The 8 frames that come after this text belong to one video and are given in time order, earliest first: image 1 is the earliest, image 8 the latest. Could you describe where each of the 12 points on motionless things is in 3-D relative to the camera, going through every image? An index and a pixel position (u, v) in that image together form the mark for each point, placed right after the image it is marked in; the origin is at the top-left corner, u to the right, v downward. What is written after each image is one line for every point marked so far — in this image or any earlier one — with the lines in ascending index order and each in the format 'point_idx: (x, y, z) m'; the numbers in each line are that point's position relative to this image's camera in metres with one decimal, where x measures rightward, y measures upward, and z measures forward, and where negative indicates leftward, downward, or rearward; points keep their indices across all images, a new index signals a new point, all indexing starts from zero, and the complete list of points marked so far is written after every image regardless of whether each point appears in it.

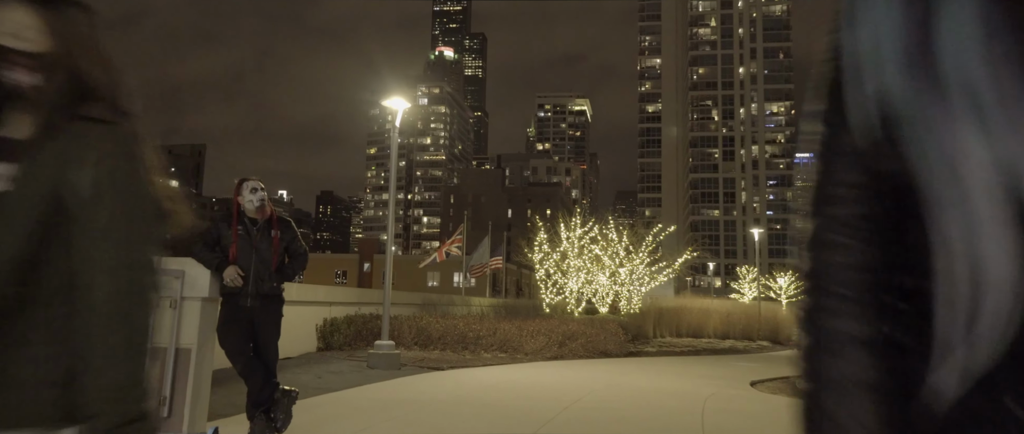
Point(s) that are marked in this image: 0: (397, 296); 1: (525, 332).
0: (-2.9, -2.0, +18.3) m
1: (+0.3, -2.6, +16.1) m
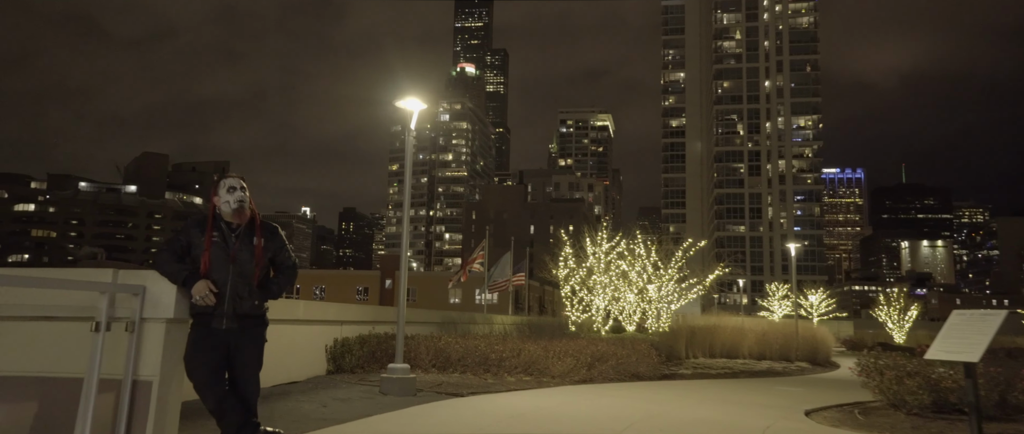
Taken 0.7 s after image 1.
0: (-2.3, -2.3, +17.3) m
1: (+0.8, -2.8, +14.9) m
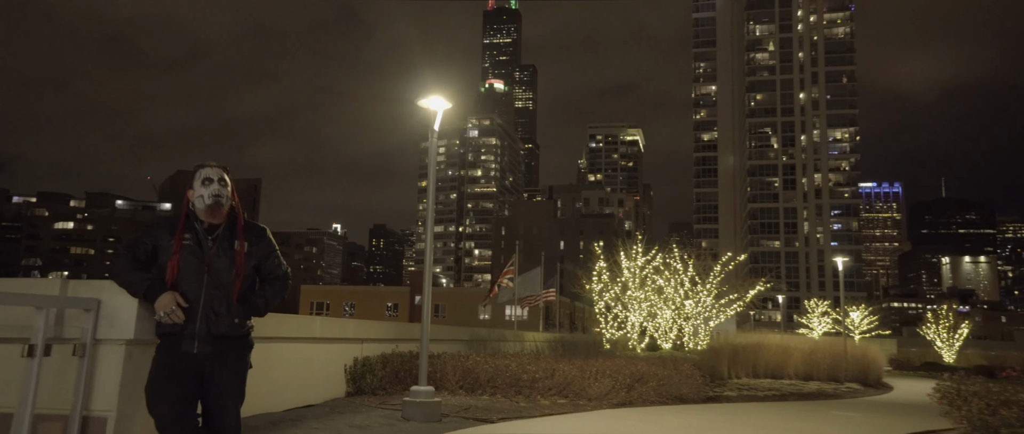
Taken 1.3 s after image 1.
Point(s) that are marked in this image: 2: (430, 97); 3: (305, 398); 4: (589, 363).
0: (-1.6, -2.5, +16.3) m
1: (+1.5, -3.0, +13.9) m
2: (-1.1, +1.6, +9.8) m
3: (-2.9, -2.6, +10.2) m
4: (+1.6, -3.1, +15.4) m
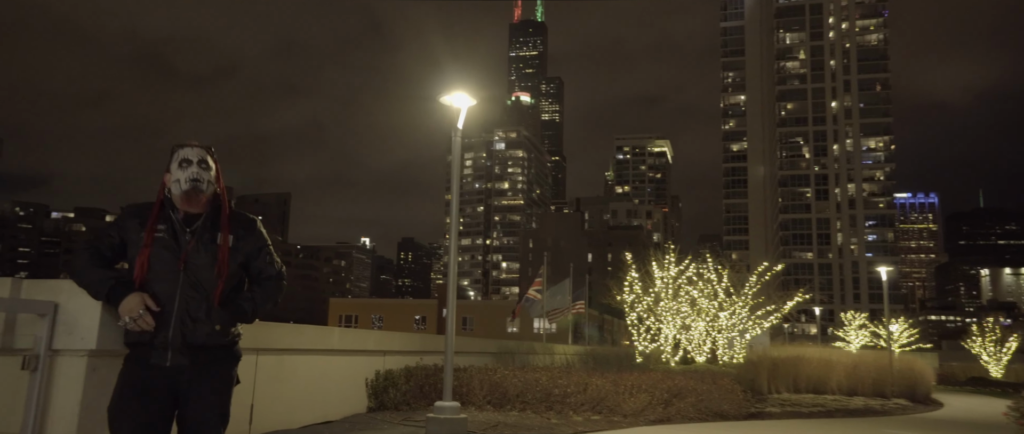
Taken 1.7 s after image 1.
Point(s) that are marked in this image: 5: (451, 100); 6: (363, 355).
0: (-0.9, -2.7, +15.7) m
1: (+2.0, -3.1, +13.1) m
2: (-0.8, +1.6, +9.2) m
3: (-2.5, -2.6, +9.6) m
4: (+2.2, -3.2, +14.7) m
5: (-0.8, +1.5, +9.3) m
6: (-2.2, -2.1, +10.7) m
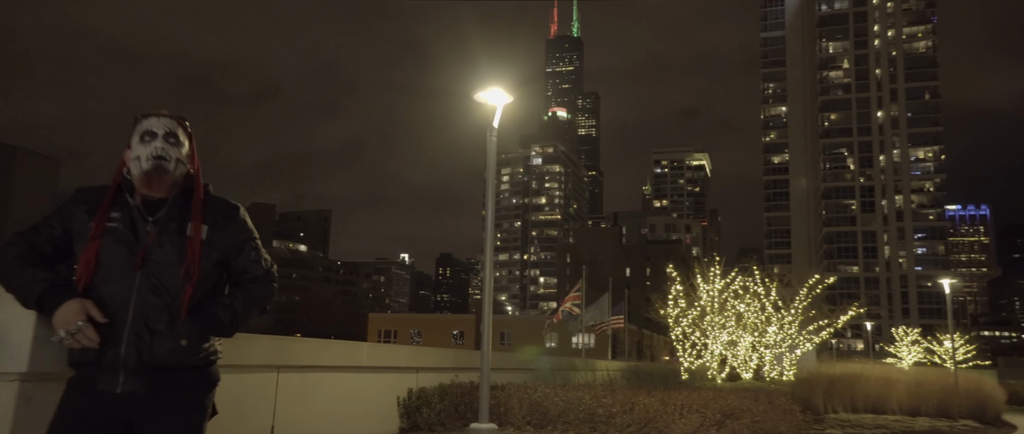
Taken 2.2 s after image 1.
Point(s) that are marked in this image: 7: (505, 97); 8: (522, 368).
0: (-0.1, -2.9, +14.9) m
1: (+2.7, -3.3, +12.2) m
2: (-0.3, +1.5, +8.6) m
3: (-2.0, -2.7, +9.0) m
4: (+3.0, -3.4, +13.7) m
5: (-0.3, +1.4, +8.6) m
6: (-1.6, -2.2, +10.1) m
7: (-0.1, +1.4, +8.7) m
8: (+0.2, -3.3, +15.6) m
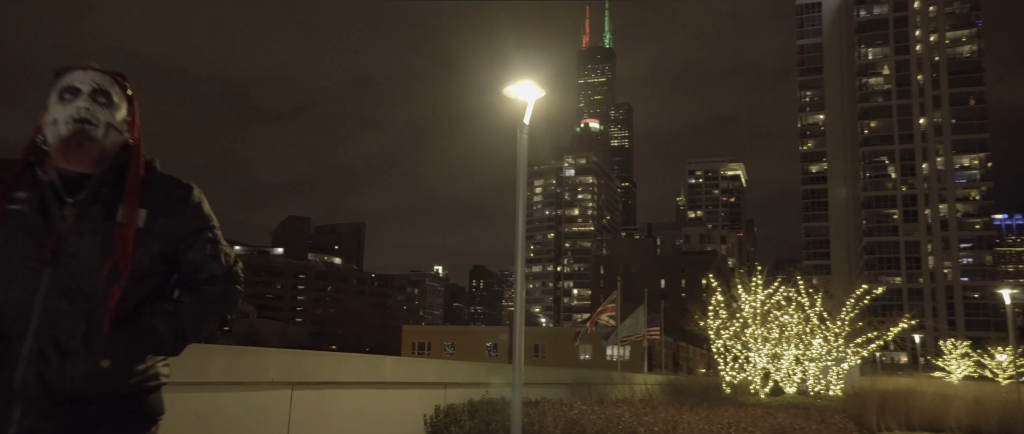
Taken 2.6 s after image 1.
0: (+0.6, -3.1, +14.2) m
1: (+3.2, -3.3, +11.4) m
2: (+0.1, +1.5, +8.0) m
3: (-1.6, -2.8, +8.4) m
4: (+3.6, -3.5, +12.9) m
5: (0.0, +1.4, +8.0) m
6: (-1.2, -2.2, +9.4) m
7: (+0.3, +1.4, +8.1) m
8: (+0.9, -3.4, +14.9) m
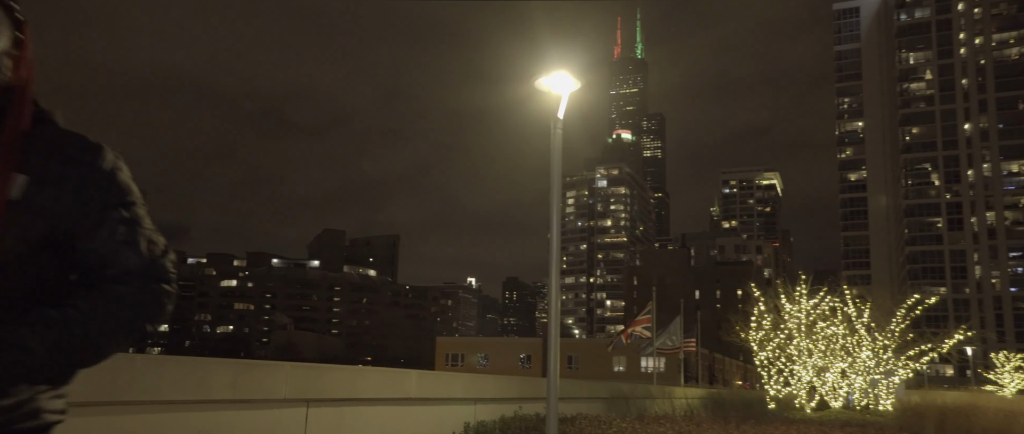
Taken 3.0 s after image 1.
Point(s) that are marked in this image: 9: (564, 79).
0: (+1.2, -3.2, +13.5) m
1: (+3.8, -3.4, +10.6) m
2: (+0.4, +1.5, +7.4) m
3: (-1.2, -2.8, +7.8) m
4: (+4.2, -3.6, +12.0) m
5: (+0.4, +1.4, +7.4) m
6: (-0.8, -2.3, +8.8) m
7: (+0.6, +1.4, +7.4) m
8: (+1.6, -3.5, +14.2) m
9: (+0.5, +1.4, +7.4) m
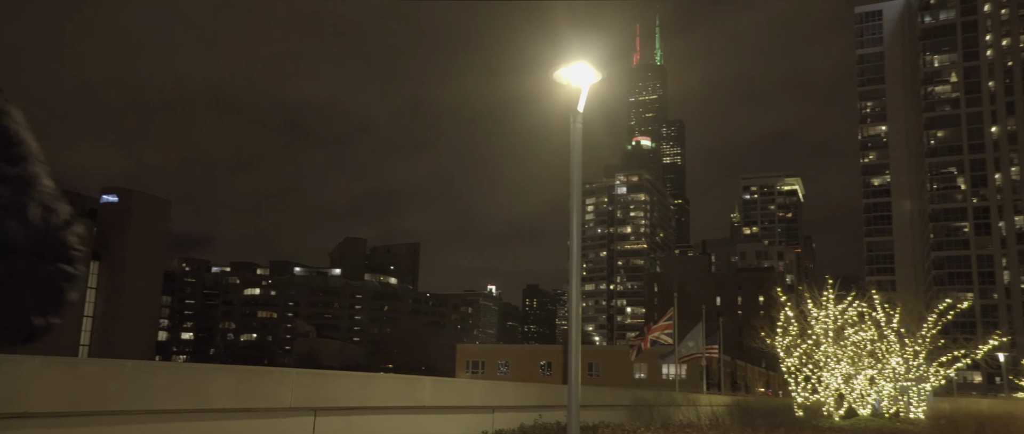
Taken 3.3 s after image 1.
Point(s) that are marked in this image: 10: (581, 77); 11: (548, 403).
0: (+1.6, -3.2, +13.1) m
1: (+4.0, -3.4, +10.1) m
2: (+0.6, +1.5, +7.0) m
3: (-1.0, -2.8, +7.4) m
4: (+4.5, -3.6, +11.5) m
5: (+0.6, +1.4, +7.1) m
6: (-0.5, -2.3, +8.5) m
7: (+0.8, +1.4, +7.1) m
8: (+2.0, -3.6, +13.7) m
9: (+0.7, +1.4, +7.1) m
10: (+0.7, +1.4, +7.1) m
11: (+0.6, -2.8, +10.7) m
